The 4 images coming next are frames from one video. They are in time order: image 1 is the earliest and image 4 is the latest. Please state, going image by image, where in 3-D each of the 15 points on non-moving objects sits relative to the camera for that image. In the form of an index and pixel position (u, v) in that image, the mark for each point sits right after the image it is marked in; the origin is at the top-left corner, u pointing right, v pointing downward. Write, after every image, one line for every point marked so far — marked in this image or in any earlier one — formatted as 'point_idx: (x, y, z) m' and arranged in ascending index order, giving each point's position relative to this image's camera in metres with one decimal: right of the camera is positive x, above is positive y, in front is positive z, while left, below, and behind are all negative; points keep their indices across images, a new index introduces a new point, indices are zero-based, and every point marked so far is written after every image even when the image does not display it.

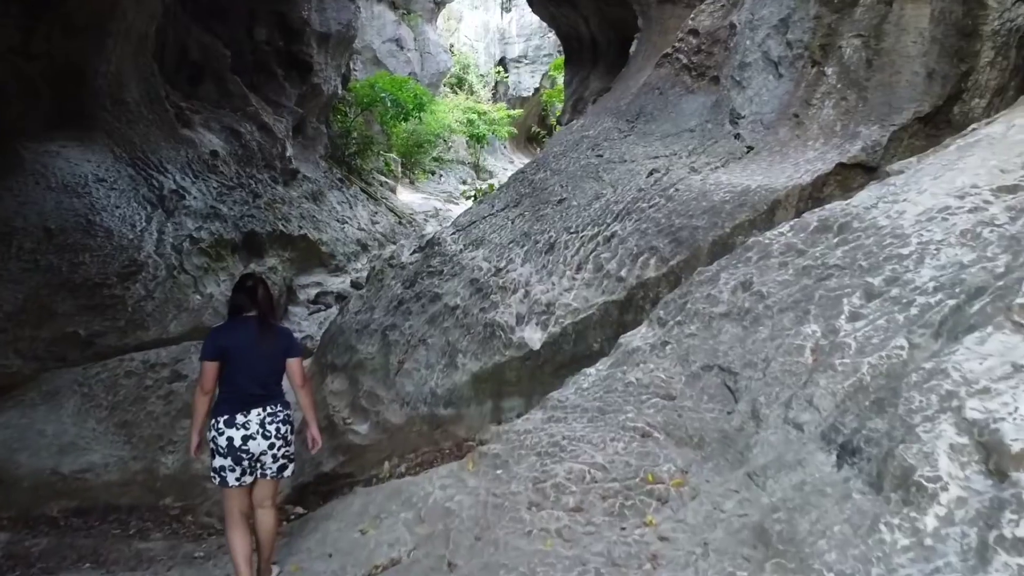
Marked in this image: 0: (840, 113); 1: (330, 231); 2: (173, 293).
0: (+1.8, +0.9, +3.7) m
1: (-1.9, +0.6, +7.2) m
2: (-2.3, -0.1, +4.5) m
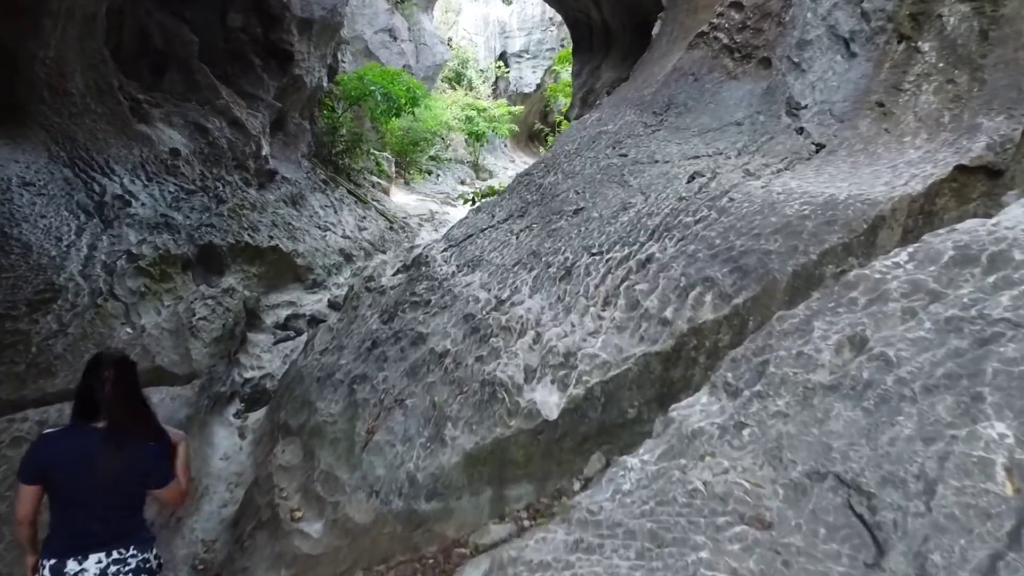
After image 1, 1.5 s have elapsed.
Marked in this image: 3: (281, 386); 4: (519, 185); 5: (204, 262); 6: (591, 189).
0: (+1.8, +0.8, +2.8) m
1: (-1.9, +0.5, +6.3) m
2: (-2.2, -0.2, +3.7) m
3: (-1.1, -0.5, +3.3) m
4: (0.0, +0.7, +4.3) m
5: (-2.2, +0.2, +4.8) m
6: (+0.4, +0.5, +3.6) m
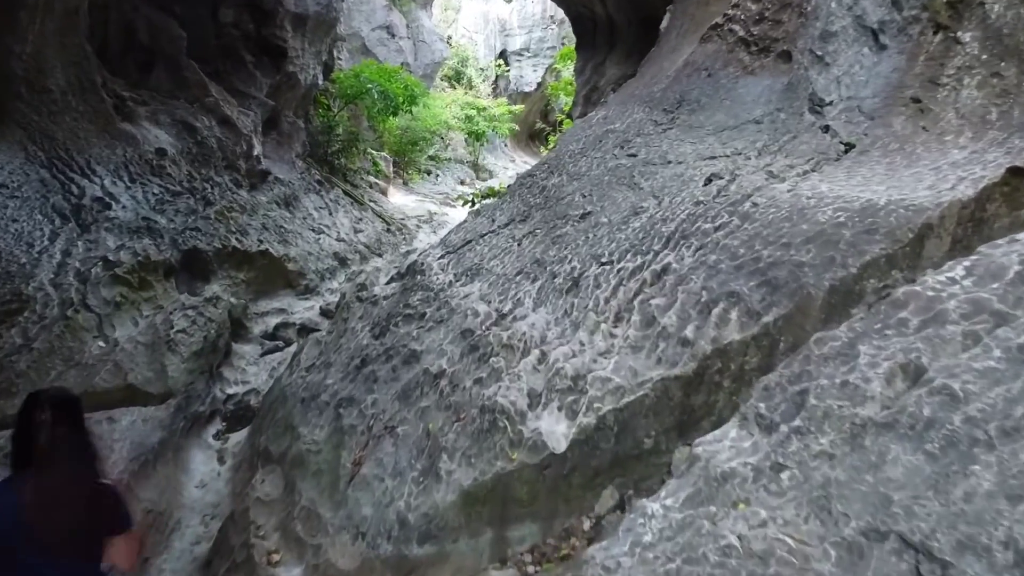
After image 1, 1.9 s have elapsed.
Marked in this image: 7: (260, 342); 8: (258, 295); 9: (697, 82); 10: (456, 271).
0: (+1.8, +0.7, +2.6) m
1: (-1.9, +0.4, +6.1) m
2: (-2.2, -0.3, +3.5) m
3: (-1.1, -0.5, +3.1) m
4: (+0.1, +0.6, +4.1) m
5: (-2.2, +0.1, +4.6) m
6: (+0.4, +0.5, +3.4) m
7: (-1.6, -0.3, +4.4) m
8: (-1.9, -0.1, +5.2) m
9: (+1.1, +1.2, +3.9) m
10: (-0.3, +0.1, +3.2) m
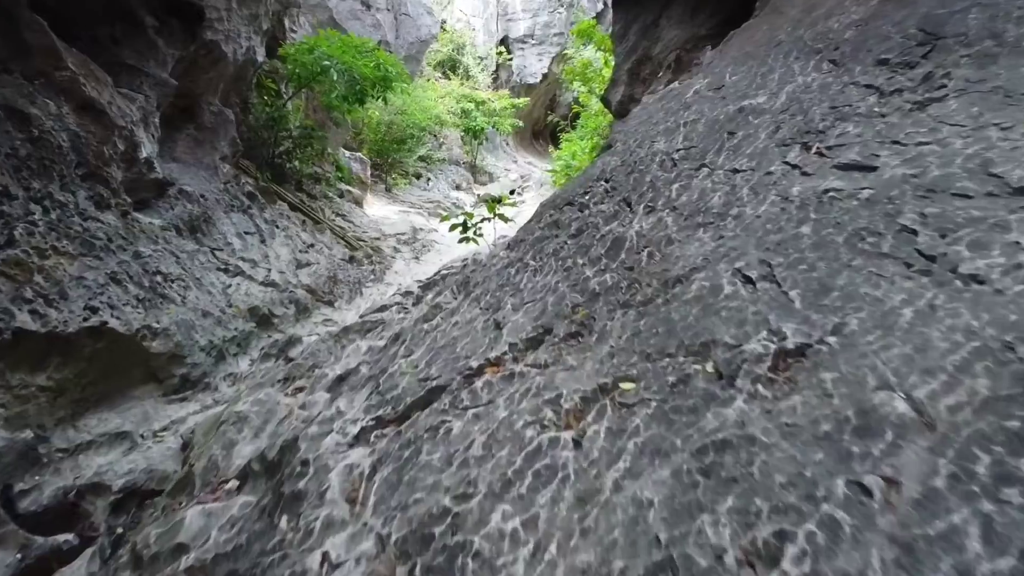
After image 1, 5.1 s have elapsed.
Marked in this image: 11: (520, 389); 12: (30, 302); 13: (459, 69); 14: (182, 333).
0: (+1.9, +0.3, +0.4) m
1: (-1.8, 0.0, +3.9) m
2: (-2.2, -0.7, +1.2) m
3: (-1.0, -1.0, +0.8) m
4: (+0.1, +0.2, +1.9) m
5: (-2.1, -0.3, +2.4) m
6: (+0.5, 0.0, +1.1) m
7: (-1.5, -0.8, +2.2) m
8: (-1.9, -0.5, +3.0) m
9: (+1.1, +0.7, +1.6) m
10: (-0.2, -0.4, +1.0) m
11: (0.0, -0.2, +1.2) m
12: (-2.0, 0.0, +2.8) m
13: (-1.2, +4.7, +14.7) m
14: (-1.7, -0.2, +3.5) m
